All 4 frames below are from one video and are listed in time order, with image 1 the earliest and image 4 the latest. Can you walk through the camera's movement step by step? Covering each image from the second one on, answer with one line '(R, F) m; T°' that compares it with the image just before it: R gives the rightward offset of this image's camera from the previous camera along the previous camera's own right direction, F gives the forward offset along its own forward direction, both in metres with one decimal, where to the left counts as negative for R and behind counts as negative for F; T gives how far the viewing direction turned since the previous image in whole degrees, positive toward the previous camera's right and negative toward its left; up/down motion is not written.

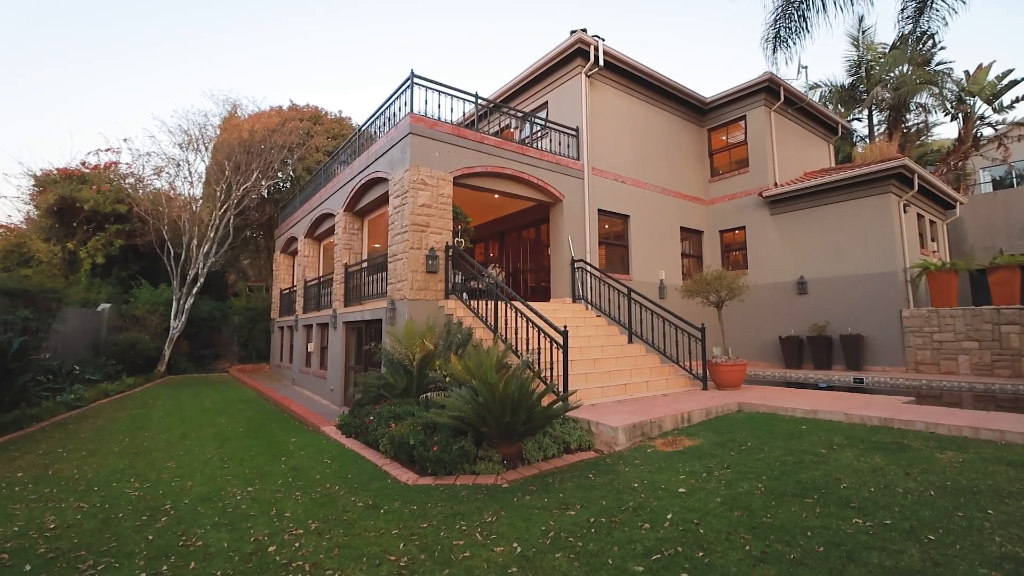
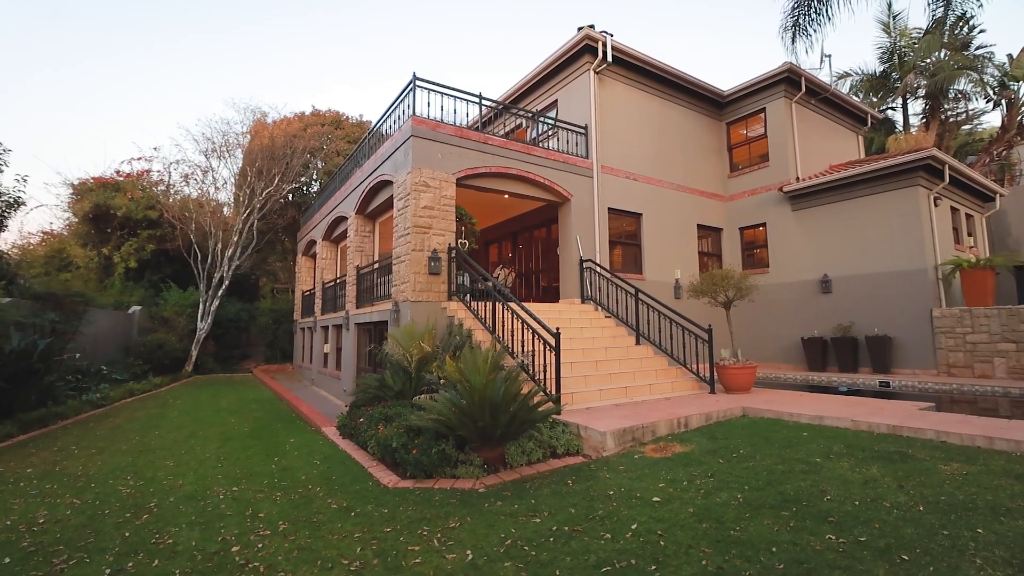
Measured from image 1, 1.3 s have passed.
(+0.5, +0.1) m; -4°
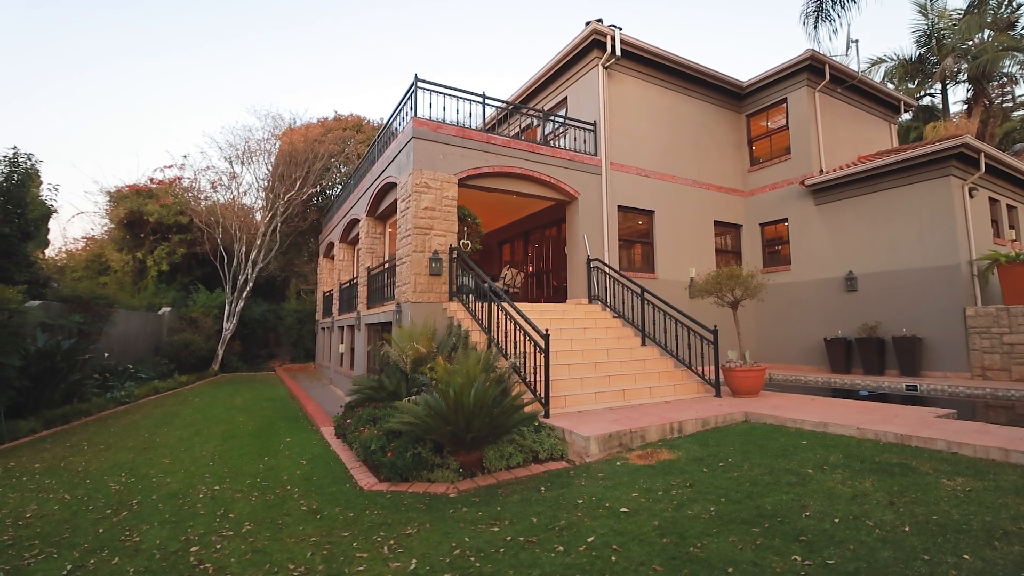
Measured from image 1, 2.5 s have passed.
(+0.5, +0.1) m; -4°
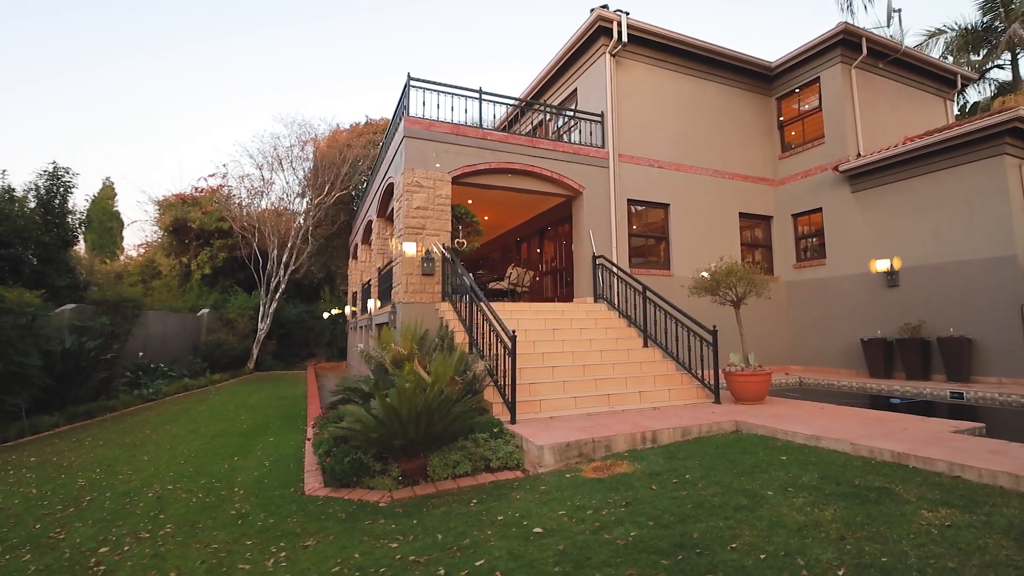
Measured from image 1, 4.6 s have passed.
(+1.0, +0.3) m; -6°
